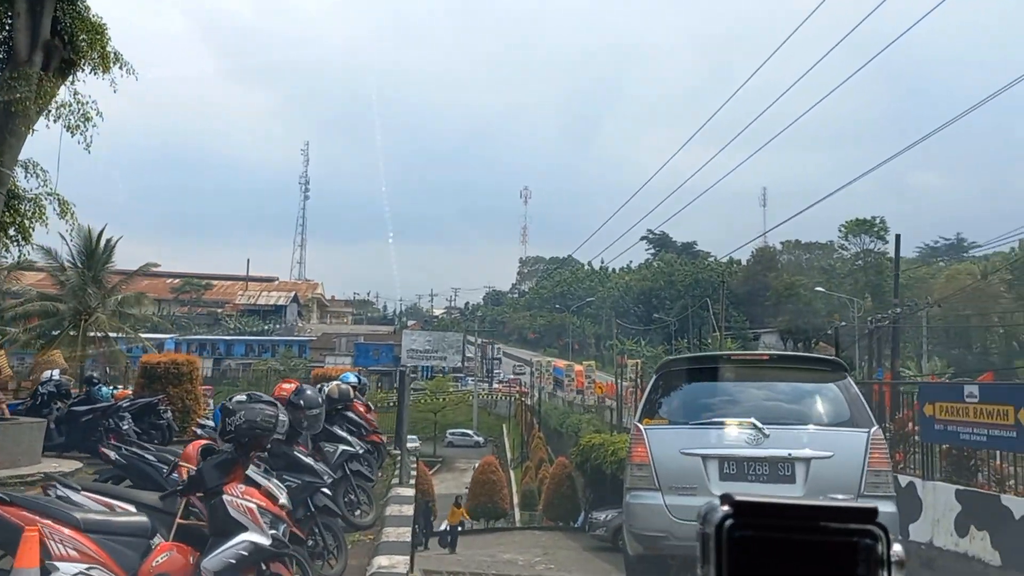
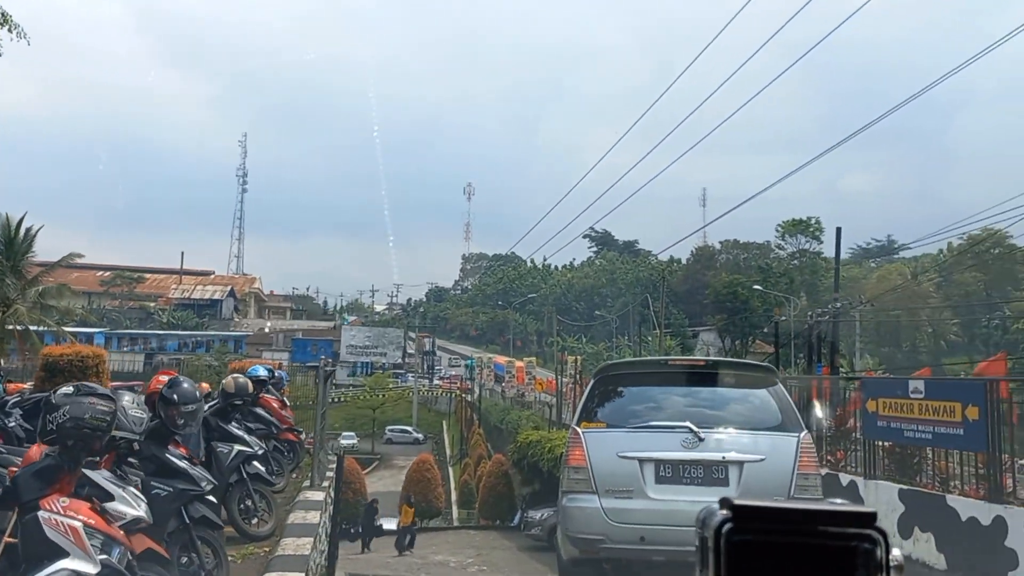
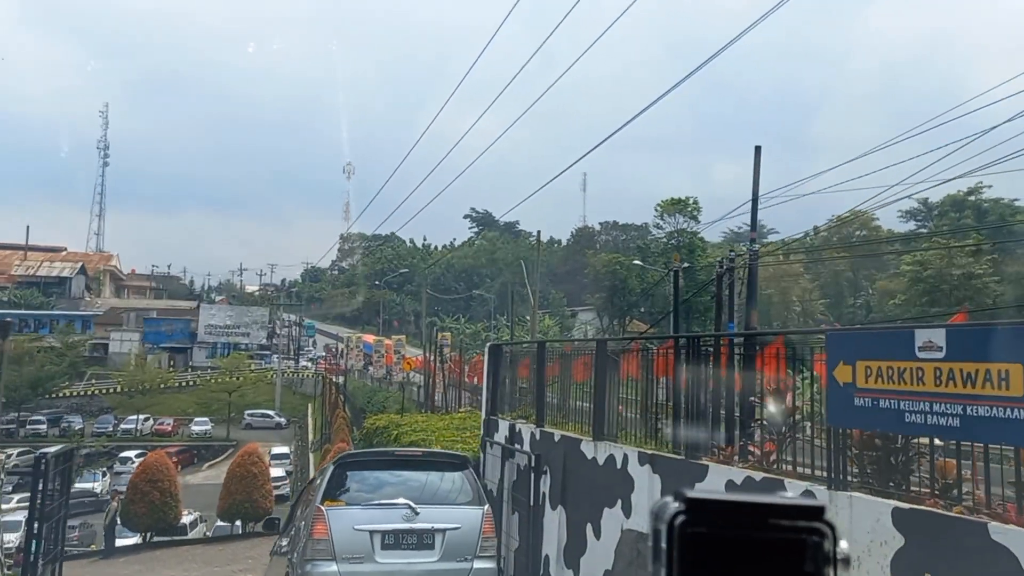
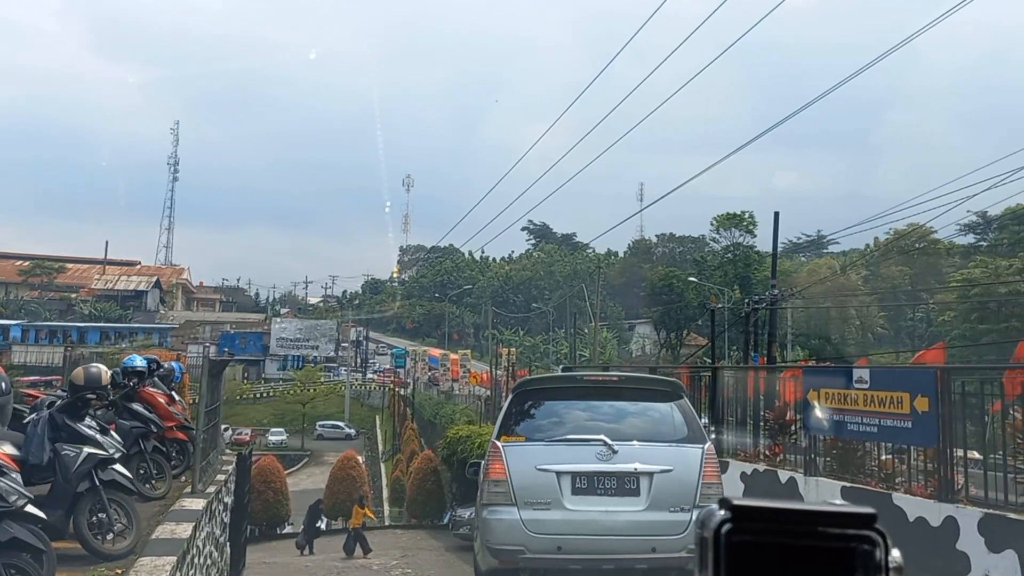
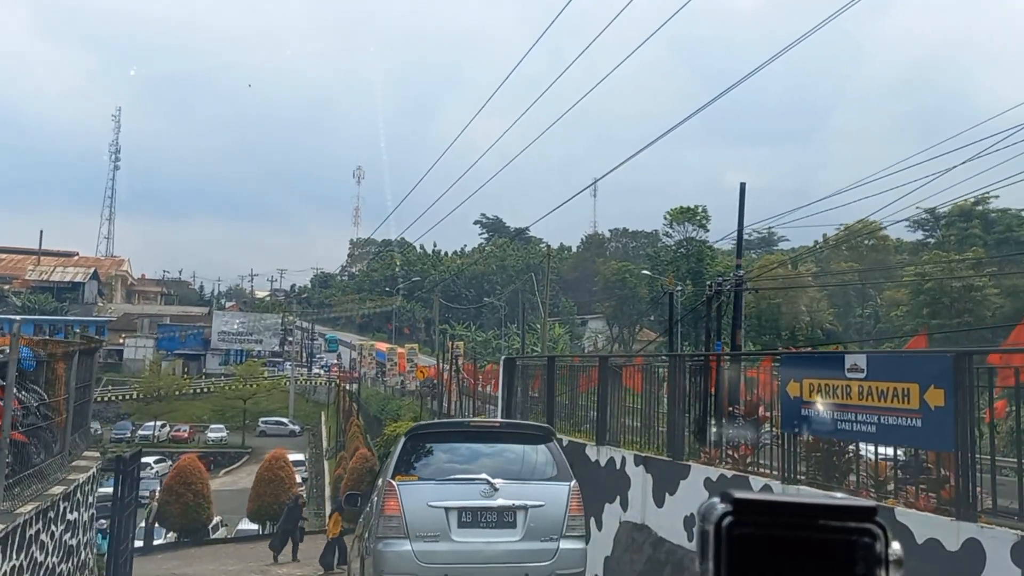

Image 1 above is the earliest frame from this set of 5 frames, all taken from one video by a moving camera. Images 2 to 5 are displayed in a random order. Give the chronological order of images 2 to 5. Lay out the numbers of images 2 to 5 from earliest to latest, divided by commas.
2, 4, 5, 3
